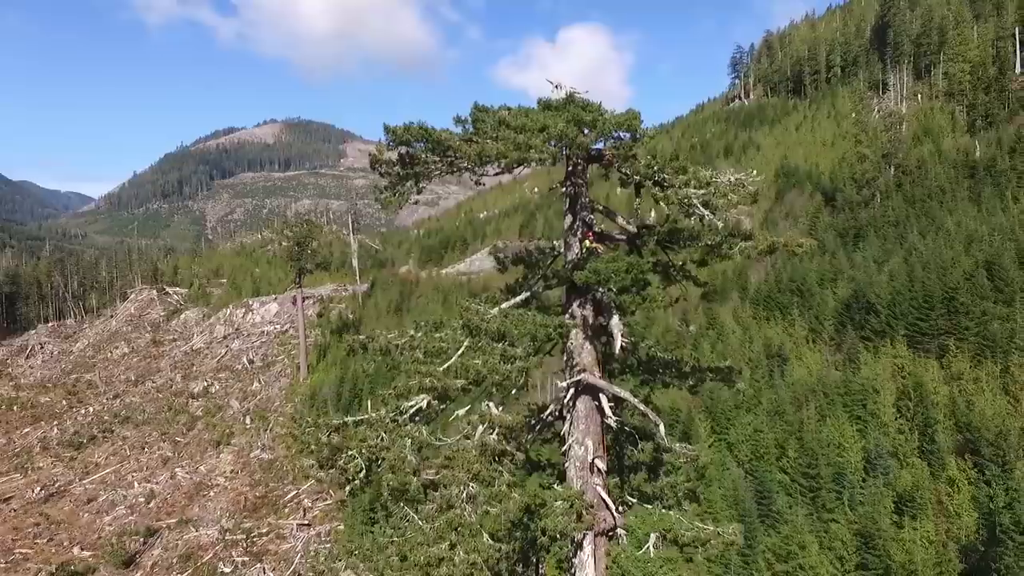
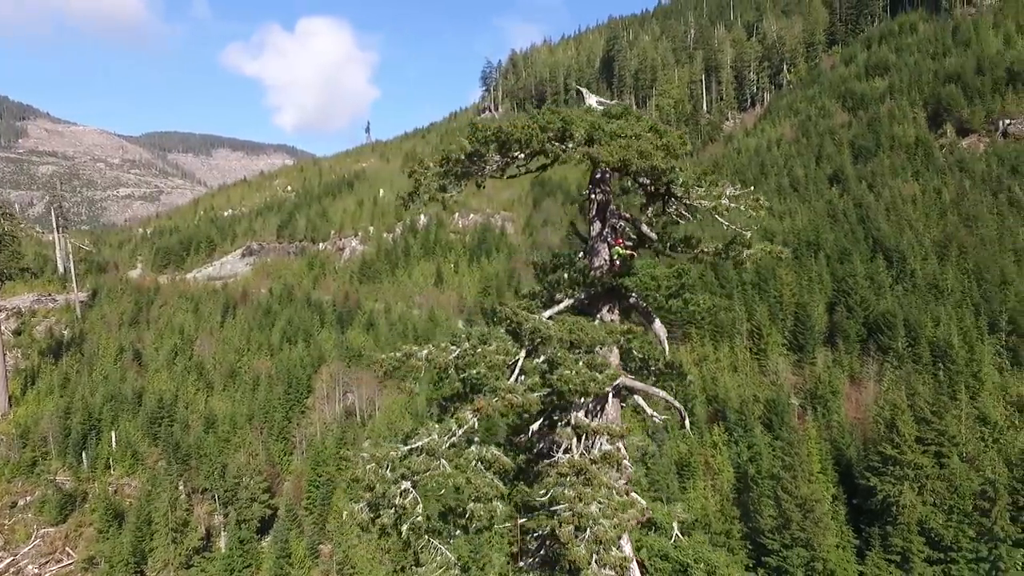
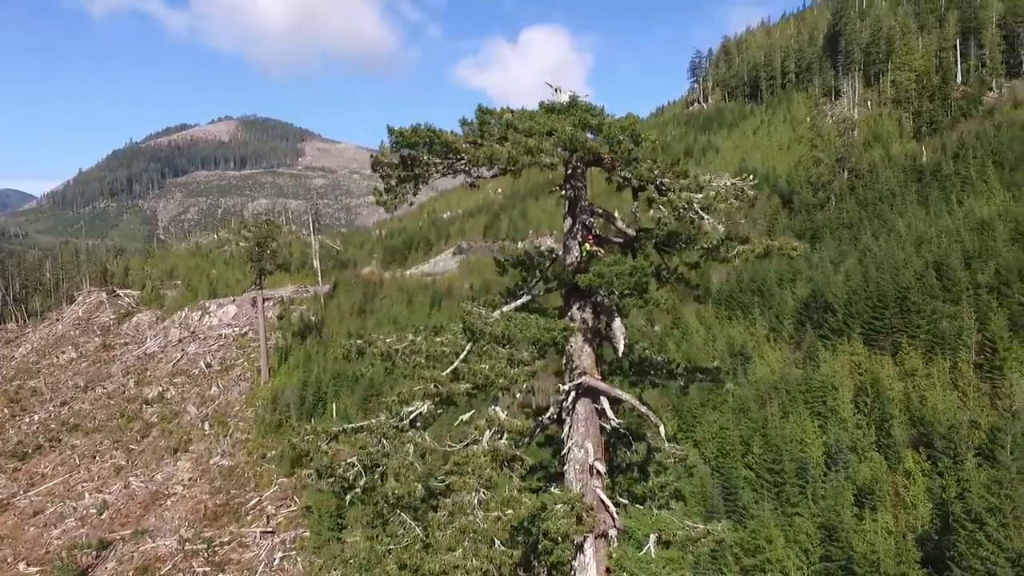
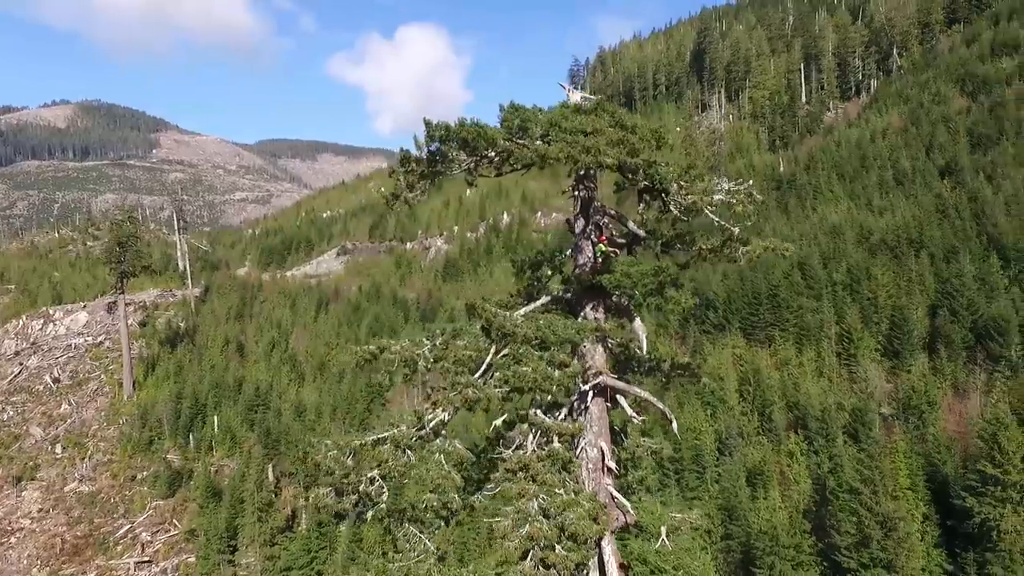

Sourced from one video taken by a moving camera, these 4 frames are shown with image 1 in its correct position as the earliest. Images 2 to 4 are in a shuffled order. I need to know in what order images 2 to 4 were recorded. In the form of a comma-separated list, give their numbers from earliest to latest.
3, 4, 2
